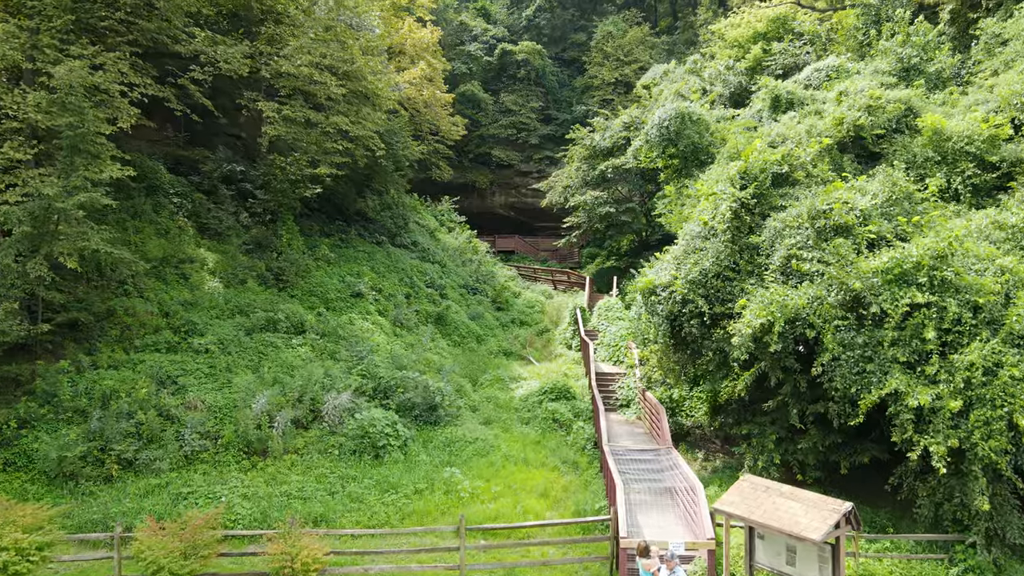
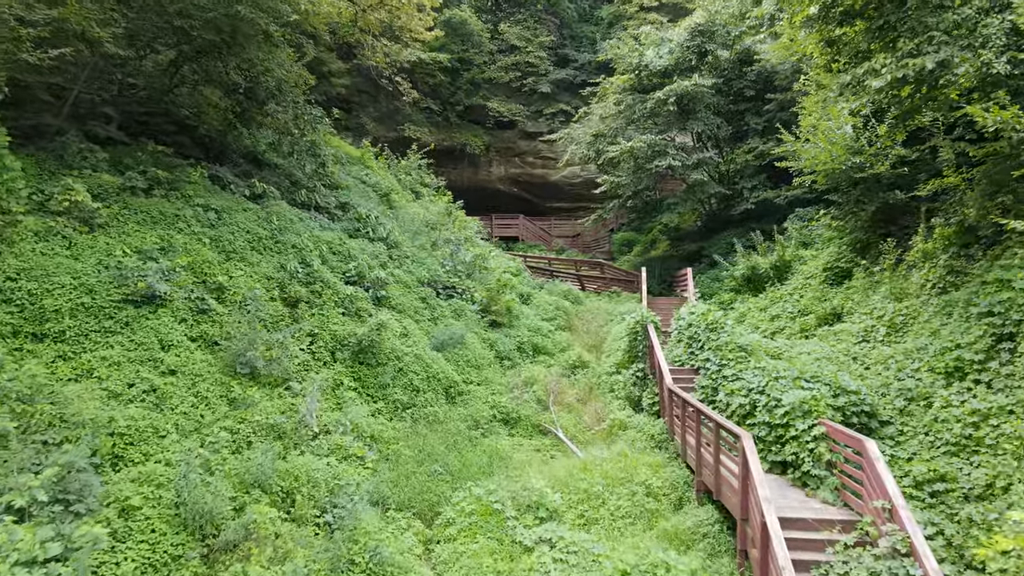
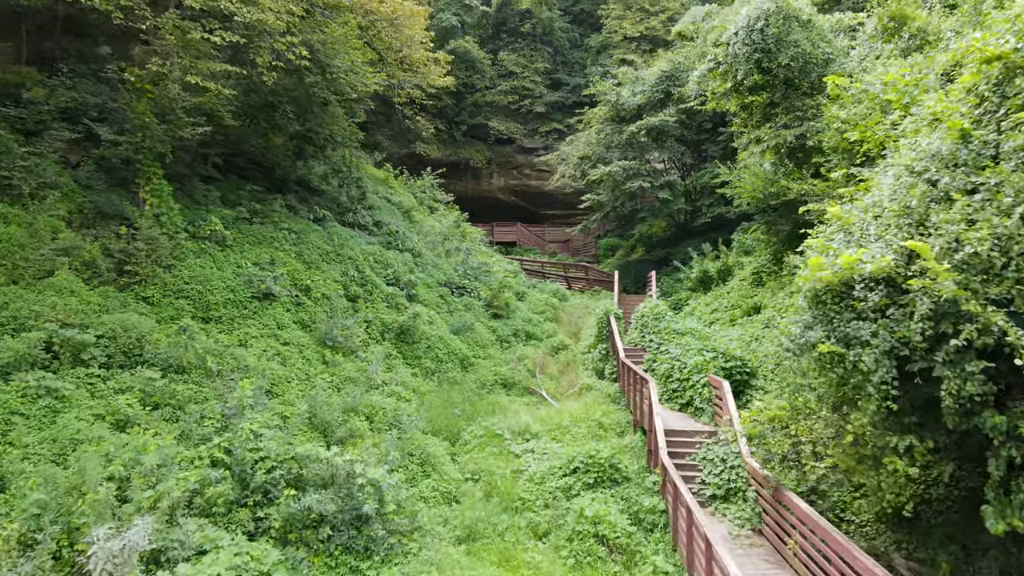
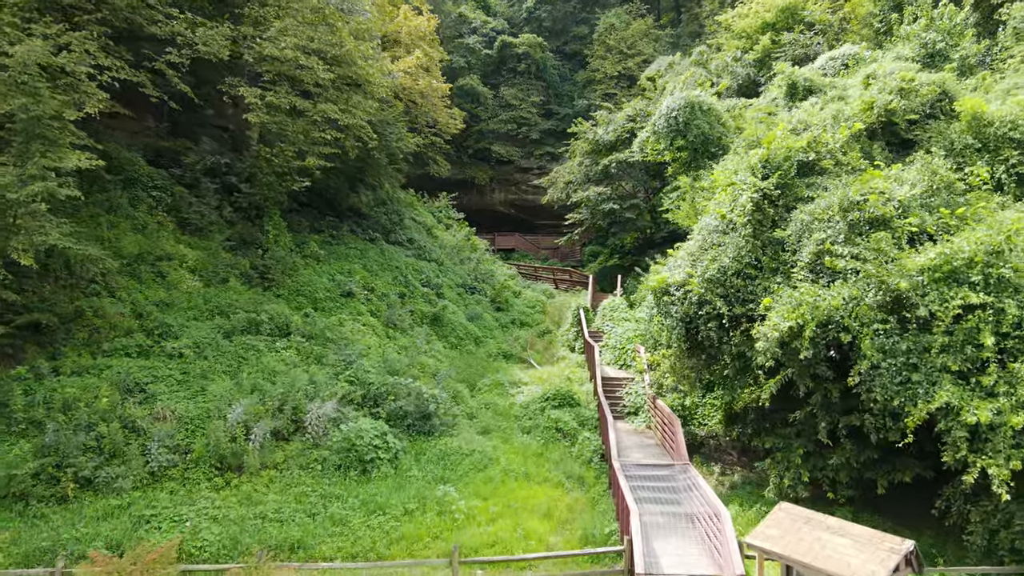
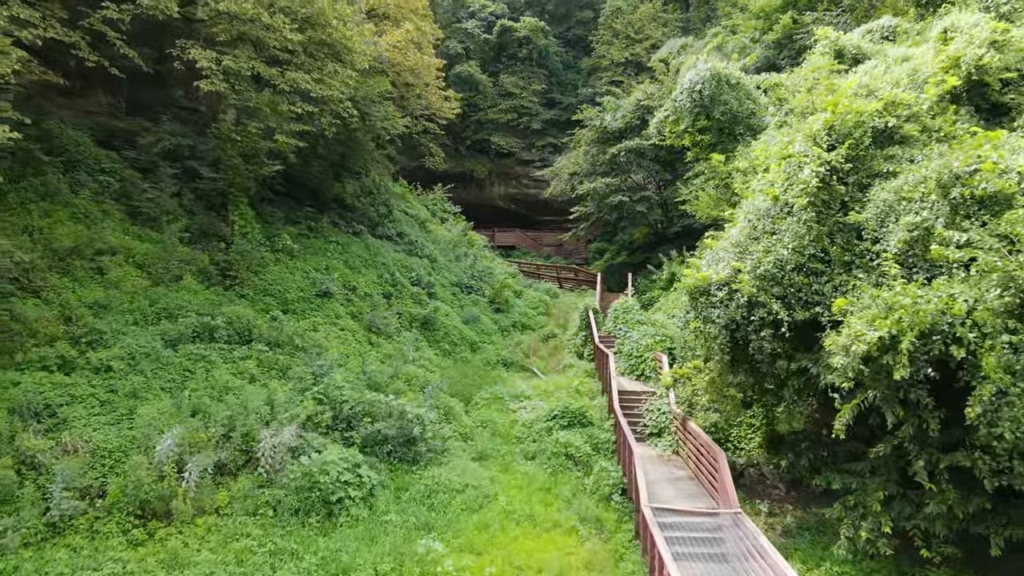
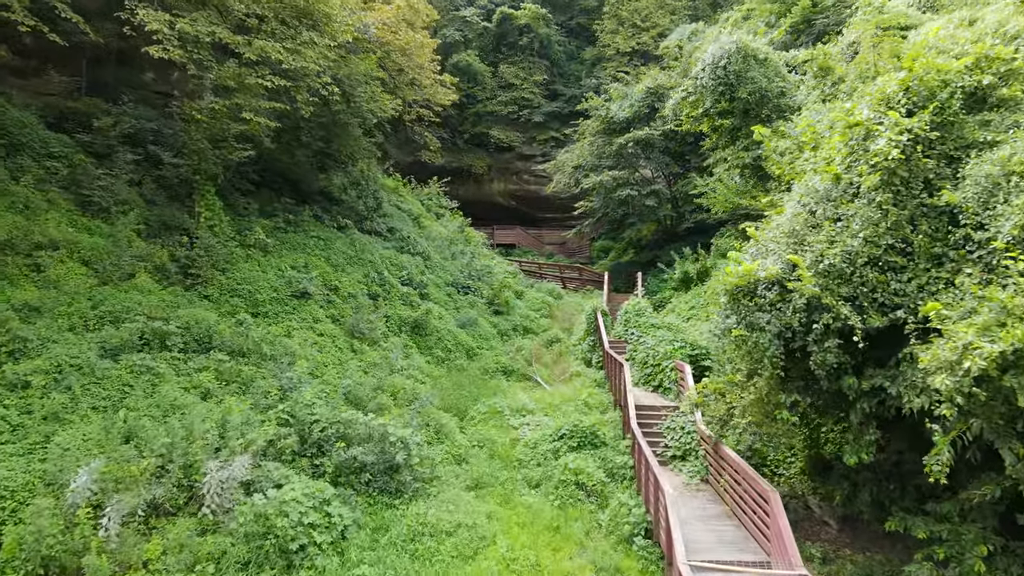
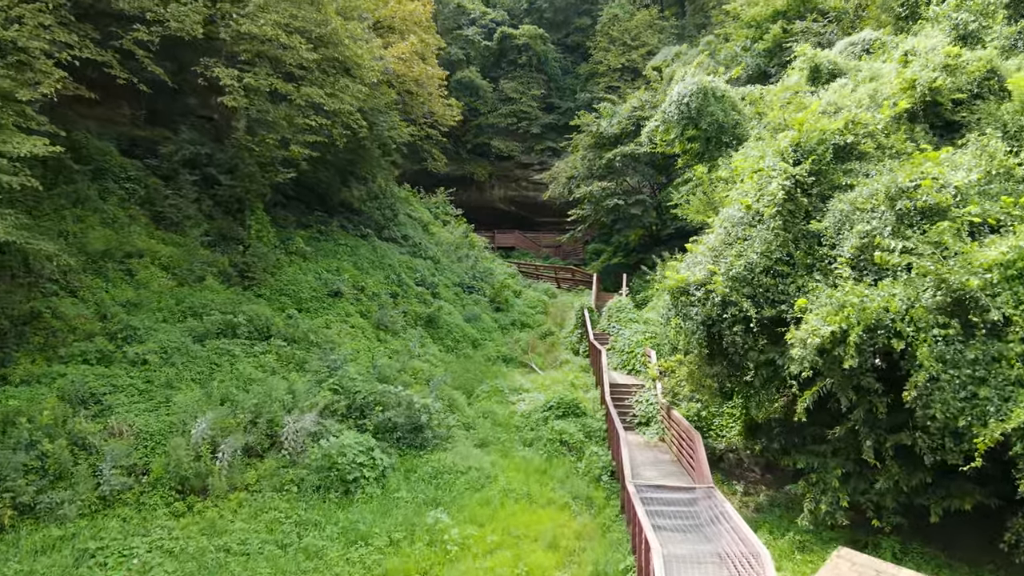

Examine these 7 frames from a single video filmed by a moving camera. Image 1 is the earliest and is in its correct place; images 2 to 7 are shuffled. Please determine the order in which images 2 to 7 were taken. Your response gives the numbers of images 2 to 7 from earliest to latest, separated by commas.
4, 7, 5, 6, 3, 2
